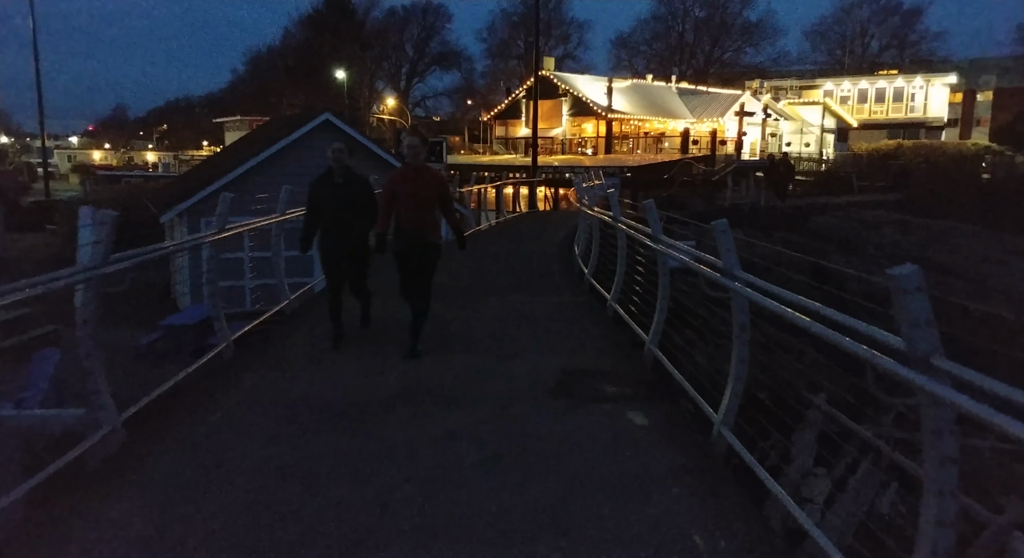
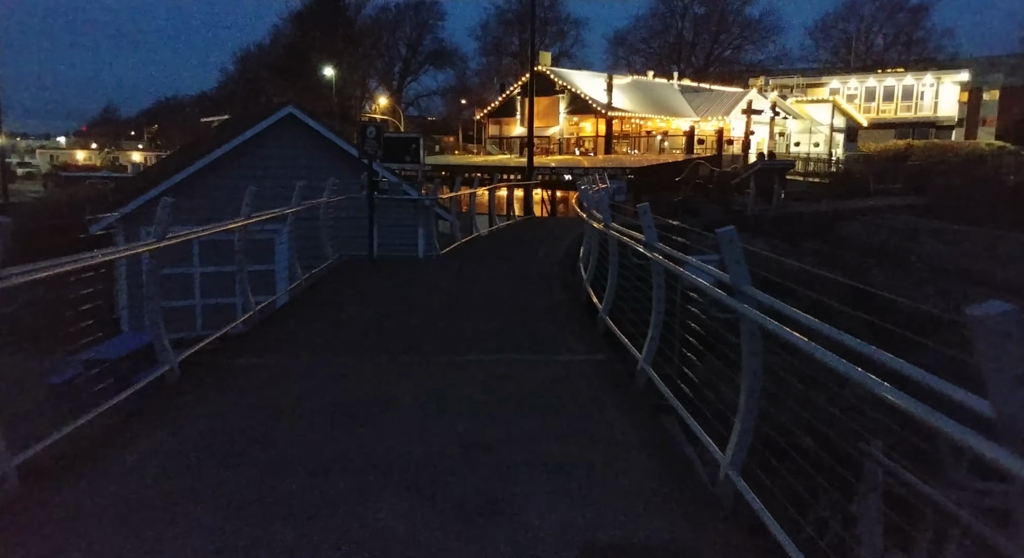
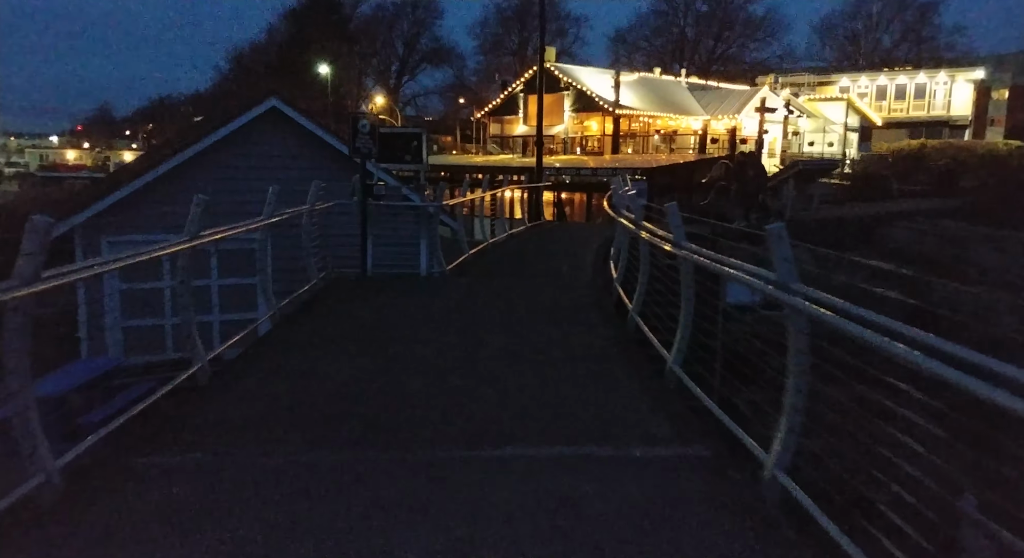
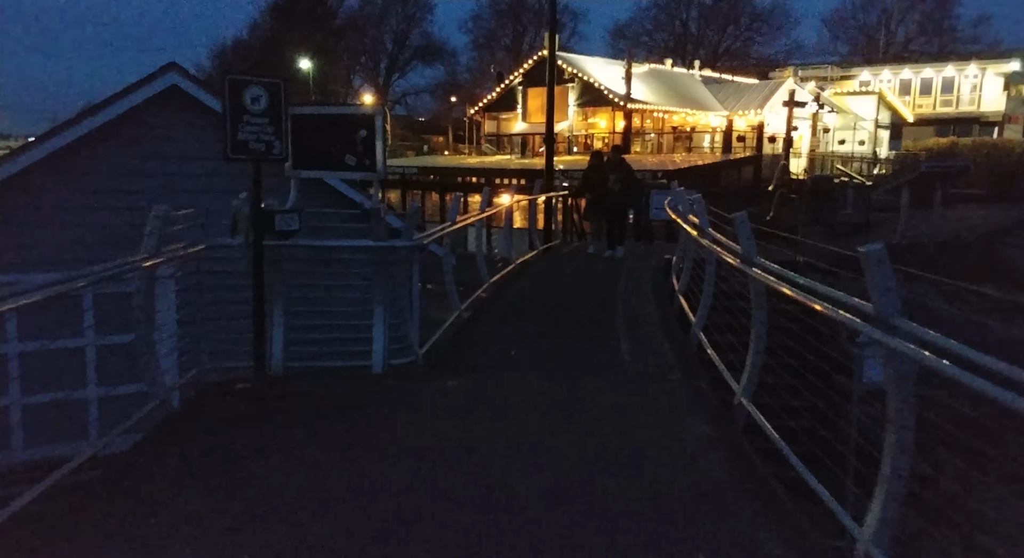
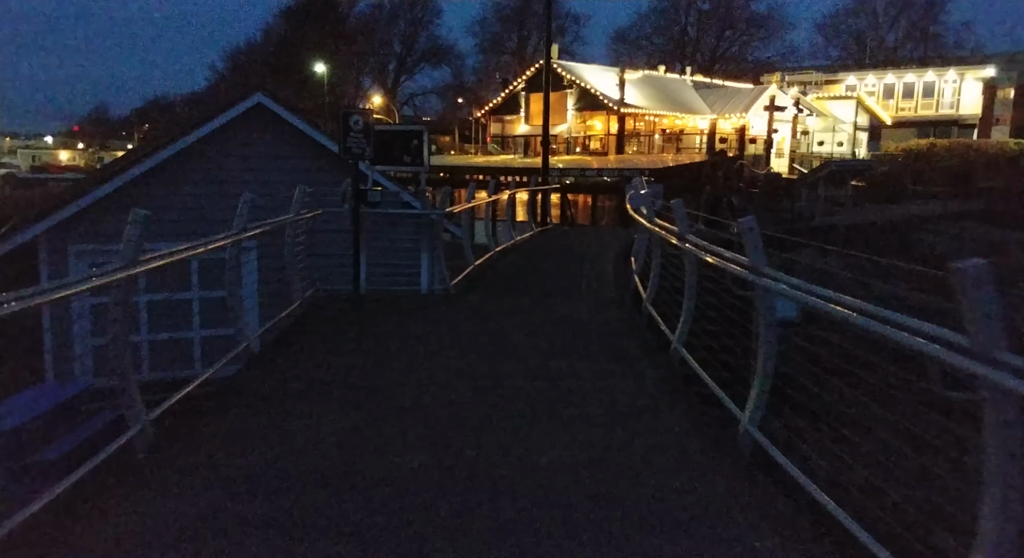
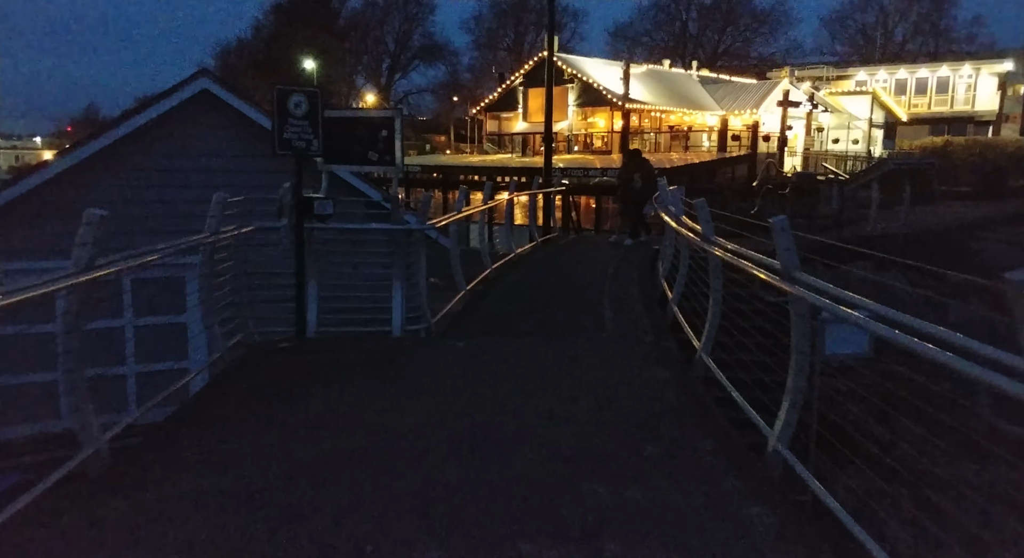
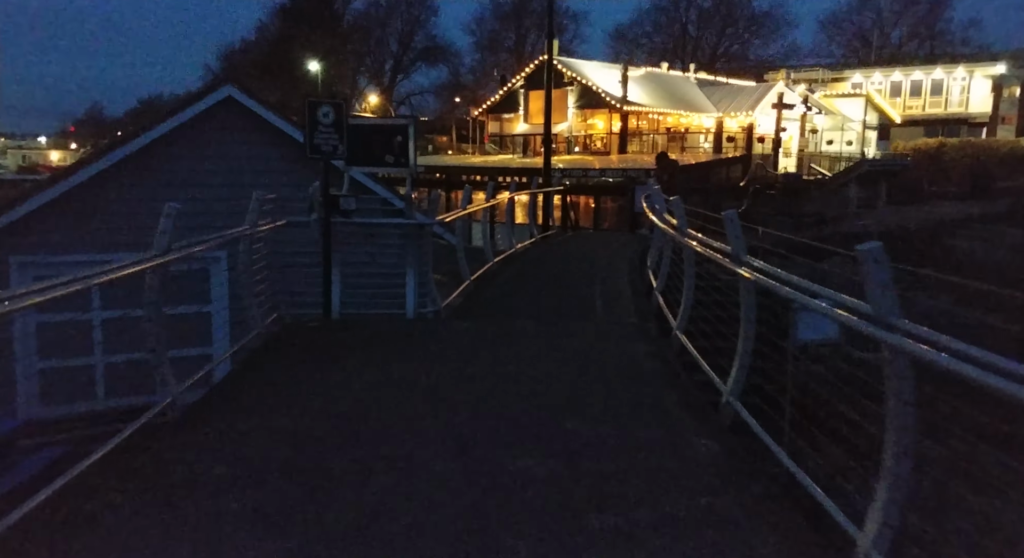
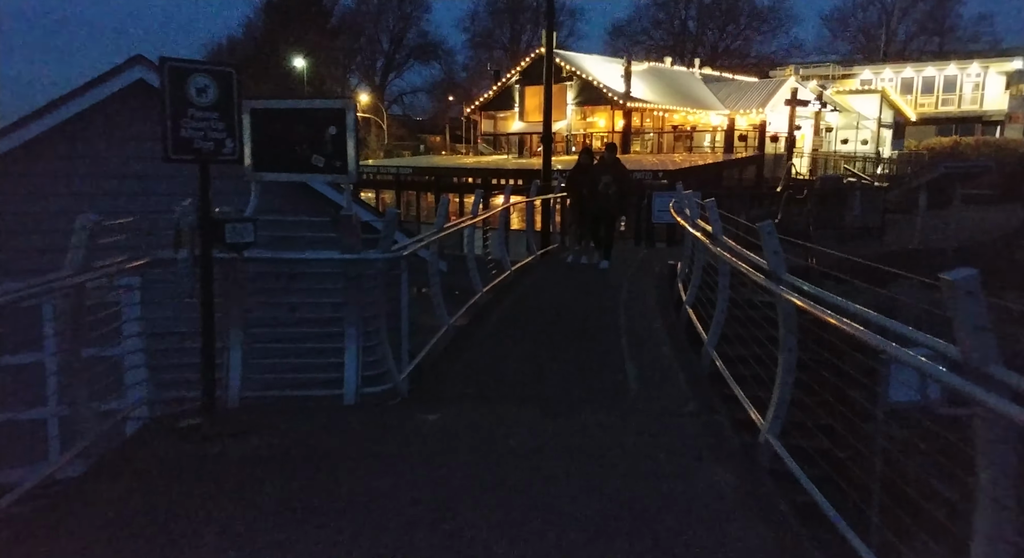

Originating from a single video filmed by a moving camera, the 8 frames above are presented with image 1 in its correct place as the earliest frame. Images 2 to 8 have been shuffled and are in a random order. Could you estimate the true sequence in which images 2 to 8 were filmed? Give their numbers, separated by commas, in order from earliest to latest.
2, 3, 5, 7, 6, 4, 8
